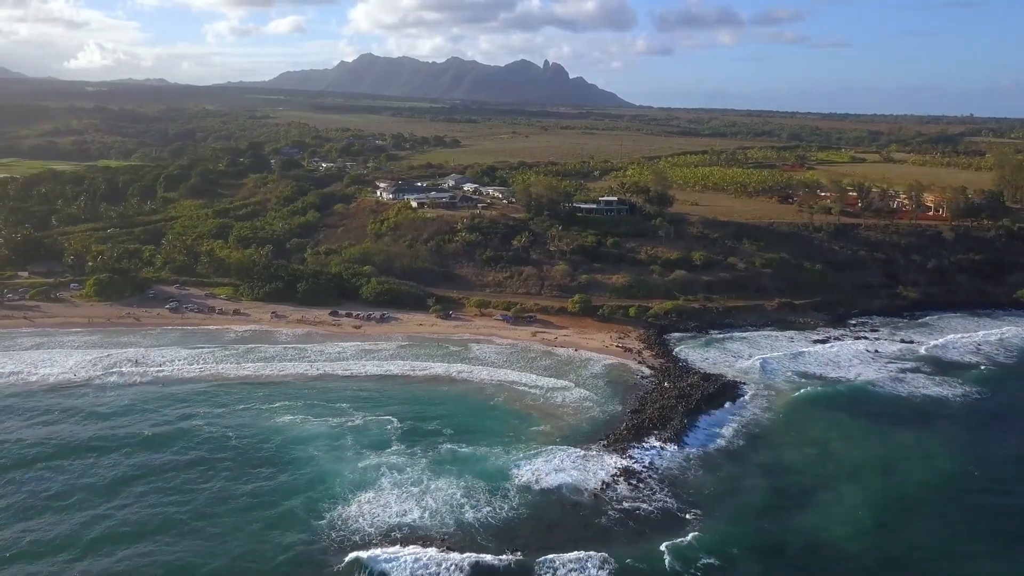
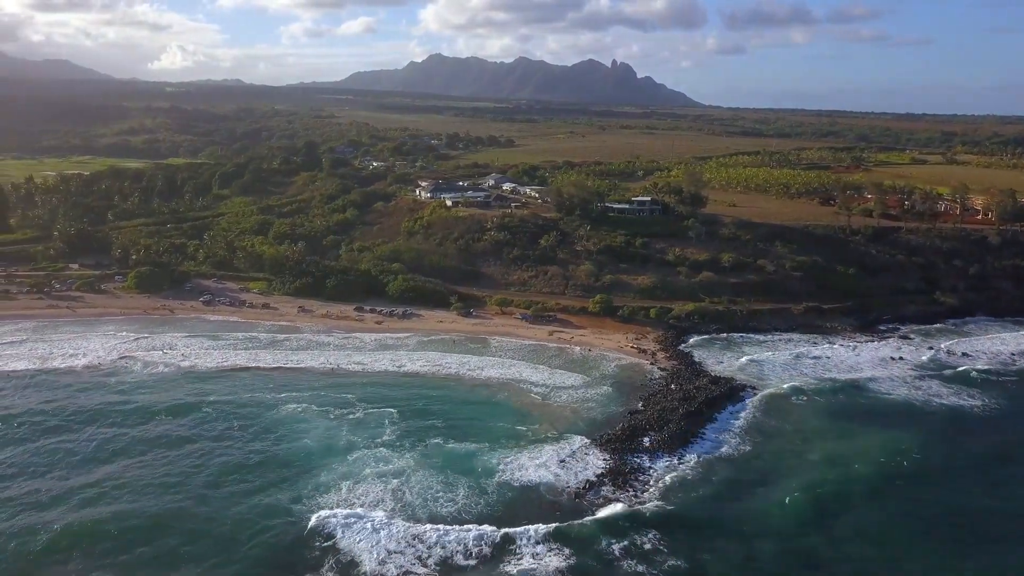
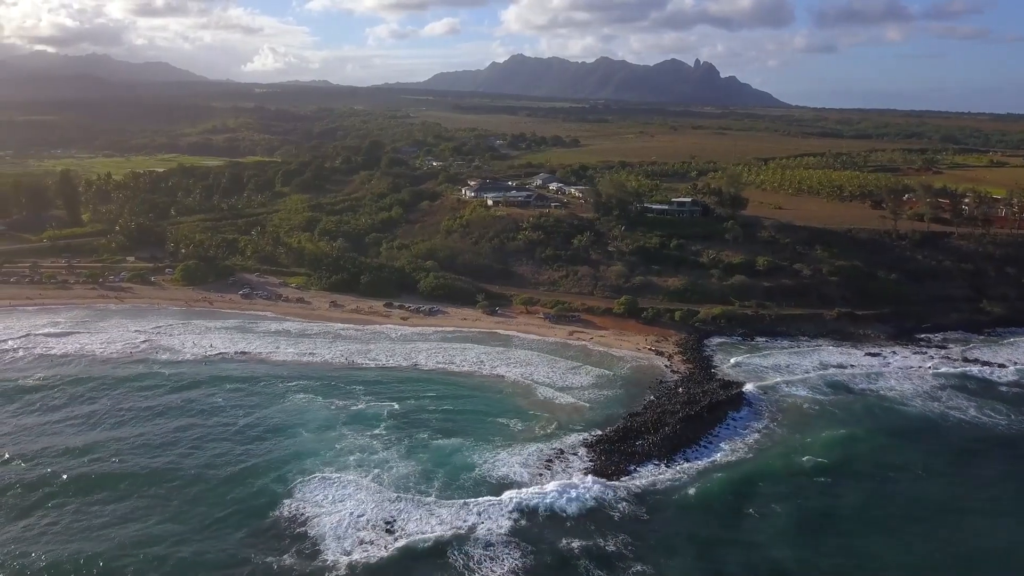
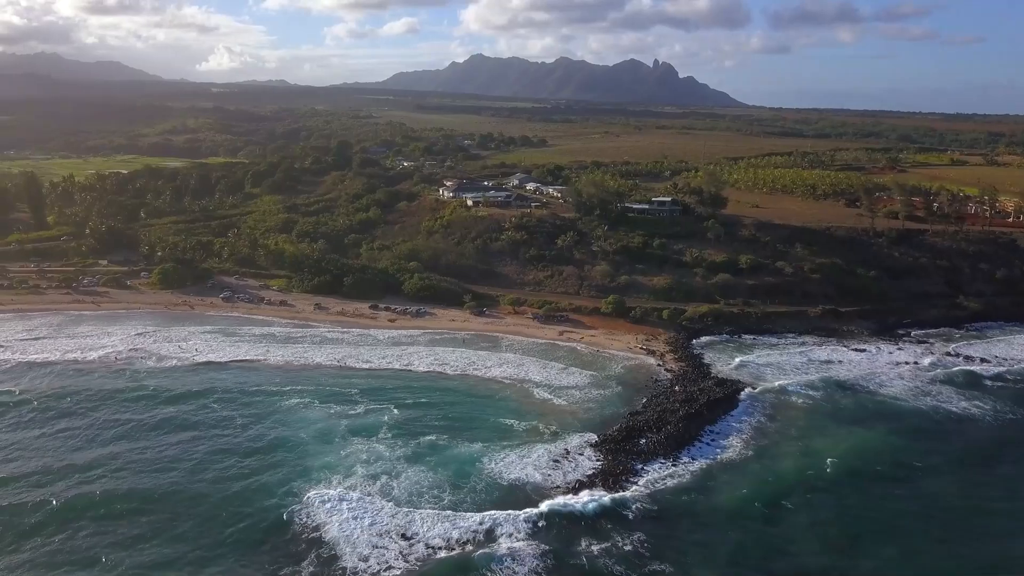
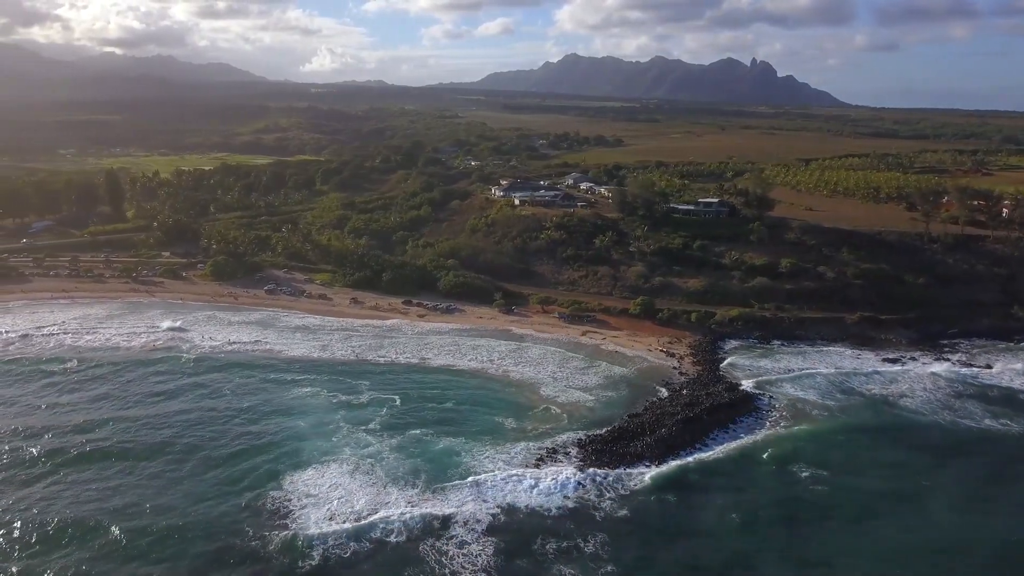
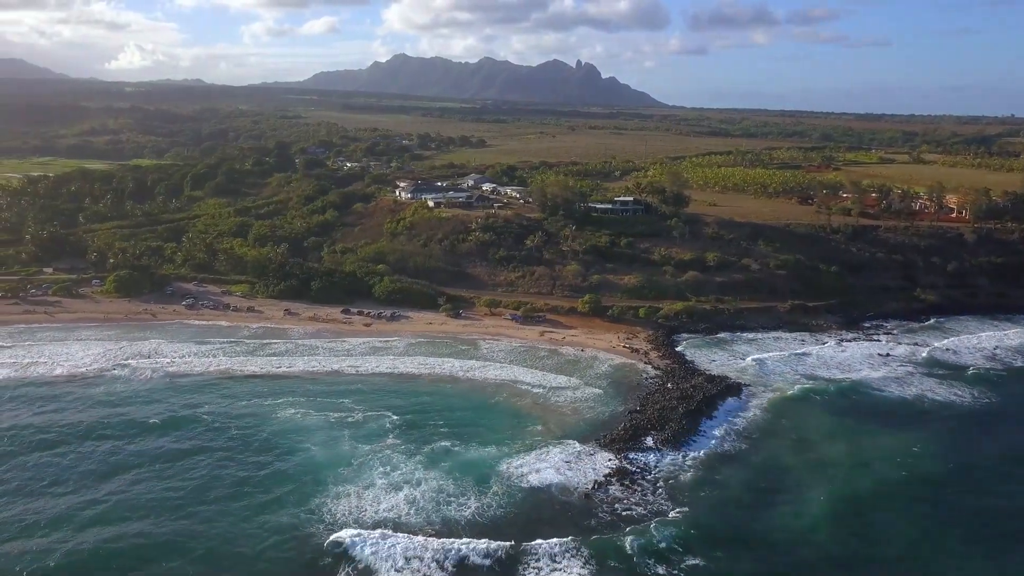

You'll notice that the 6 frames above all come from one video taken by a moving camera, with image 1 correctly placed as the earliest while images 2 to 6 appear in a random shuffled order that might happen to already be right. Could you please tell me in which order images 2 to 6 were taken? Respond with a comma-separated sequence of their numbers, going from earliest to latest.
6, 2, 4, 3, 5
